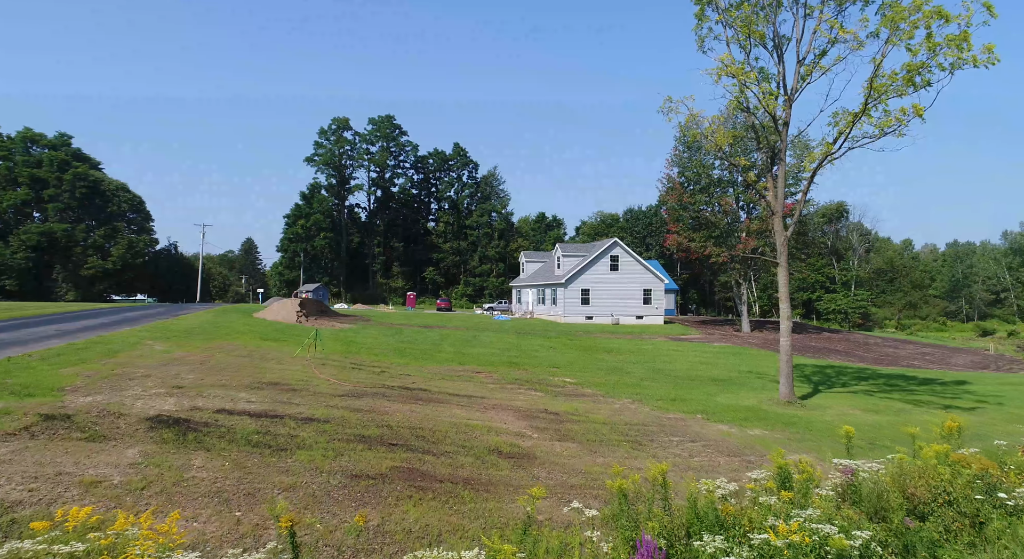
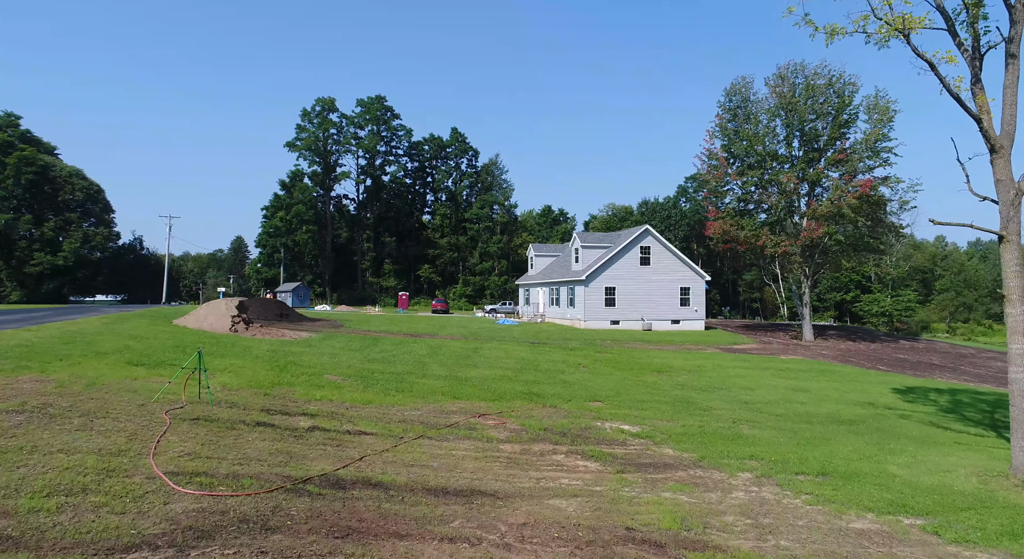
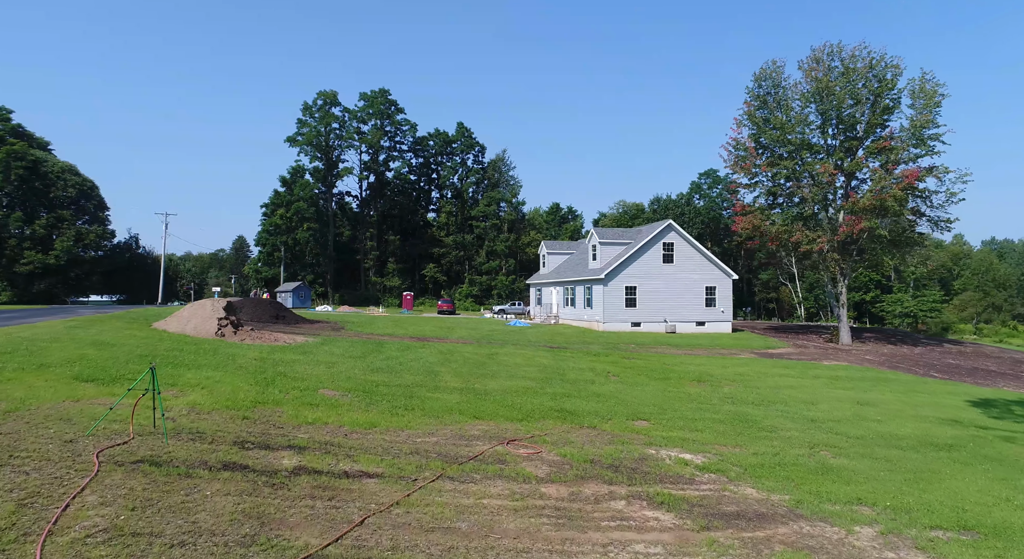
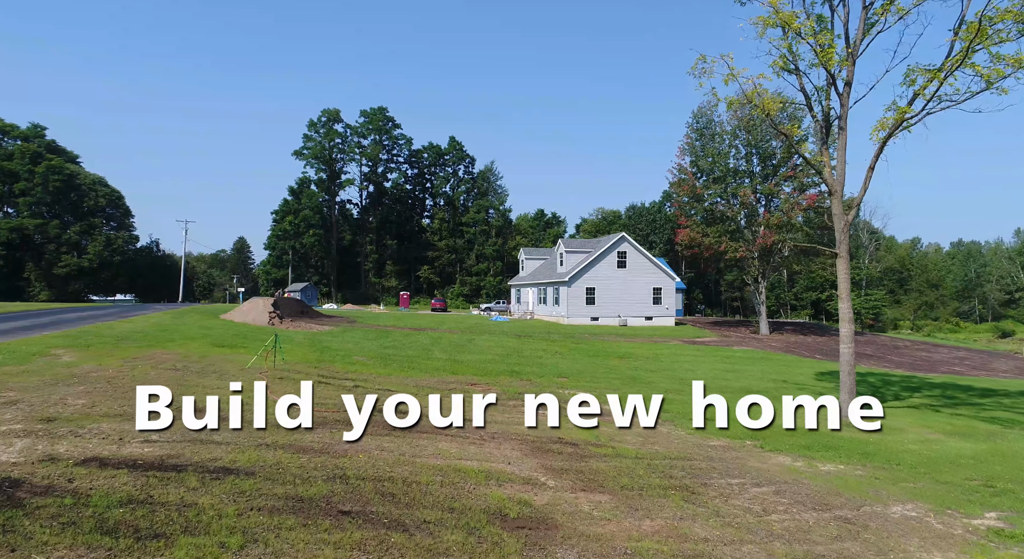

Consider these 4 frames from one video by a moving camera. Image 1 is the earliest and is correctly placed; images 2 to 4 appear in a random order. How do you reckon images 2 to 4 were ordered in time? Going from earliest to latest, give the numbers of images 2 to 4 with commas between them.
4, 2, 3
